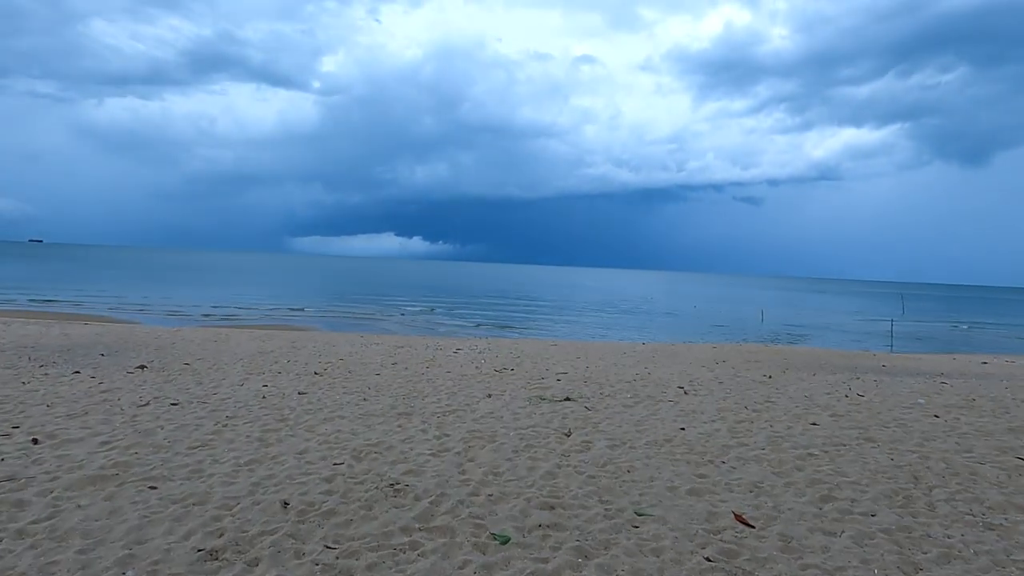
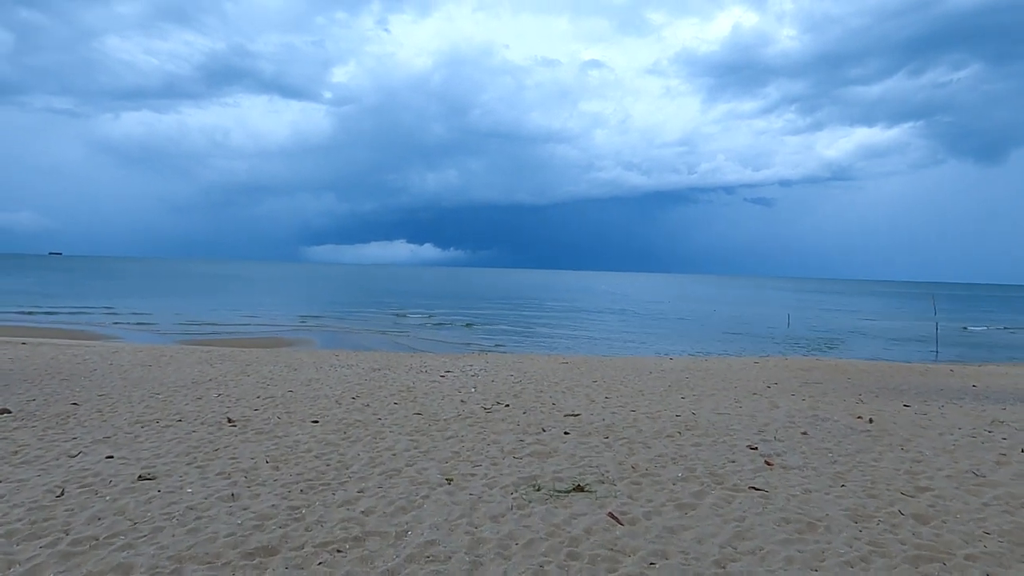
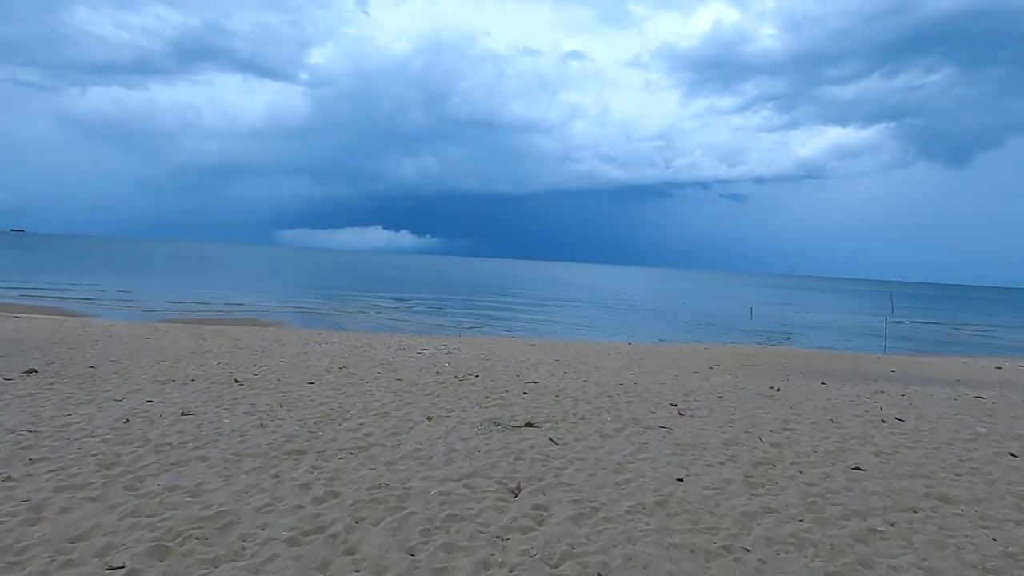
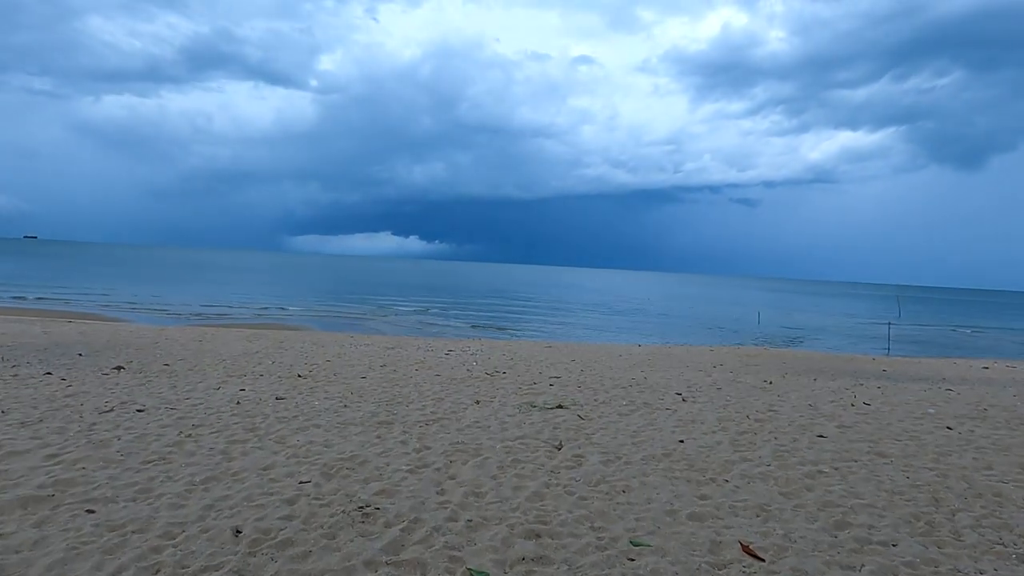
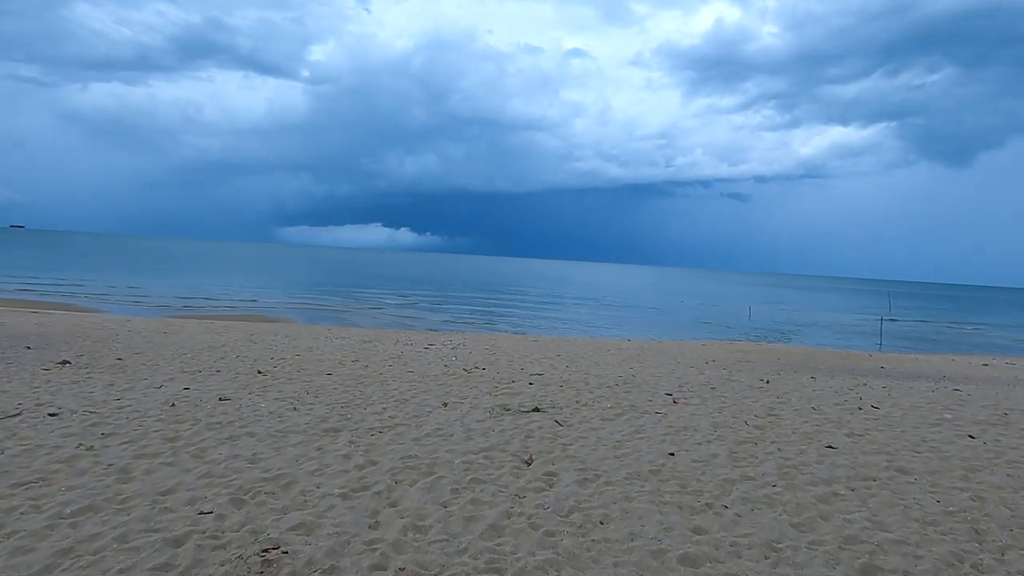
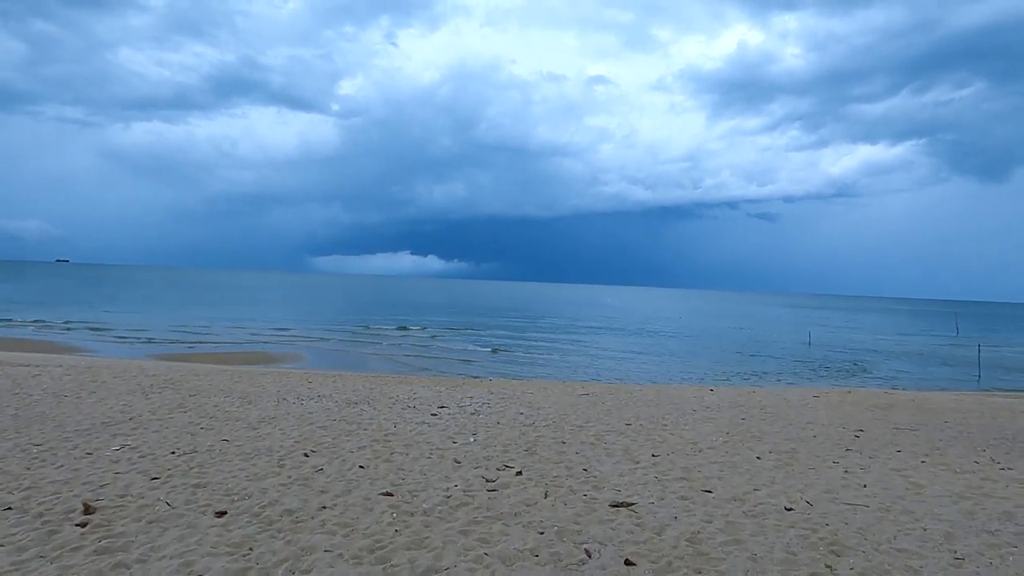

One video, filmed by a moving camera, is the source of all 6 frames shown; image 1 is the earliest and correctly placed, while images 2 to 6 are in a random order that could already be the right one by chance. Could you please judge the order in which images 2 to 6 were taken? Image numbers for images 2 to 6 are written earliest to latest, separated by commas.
4, 5, 3, 2, 6
